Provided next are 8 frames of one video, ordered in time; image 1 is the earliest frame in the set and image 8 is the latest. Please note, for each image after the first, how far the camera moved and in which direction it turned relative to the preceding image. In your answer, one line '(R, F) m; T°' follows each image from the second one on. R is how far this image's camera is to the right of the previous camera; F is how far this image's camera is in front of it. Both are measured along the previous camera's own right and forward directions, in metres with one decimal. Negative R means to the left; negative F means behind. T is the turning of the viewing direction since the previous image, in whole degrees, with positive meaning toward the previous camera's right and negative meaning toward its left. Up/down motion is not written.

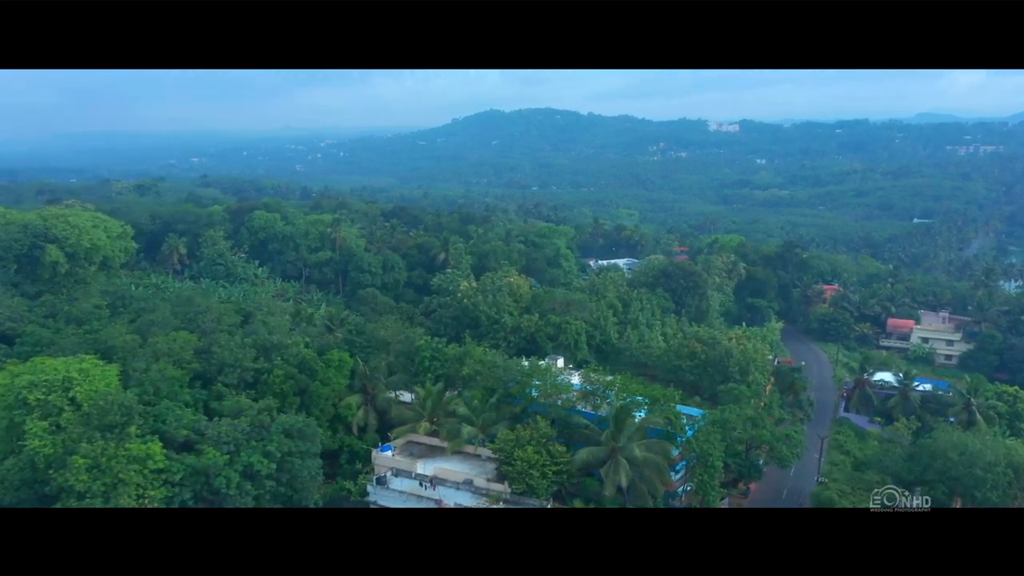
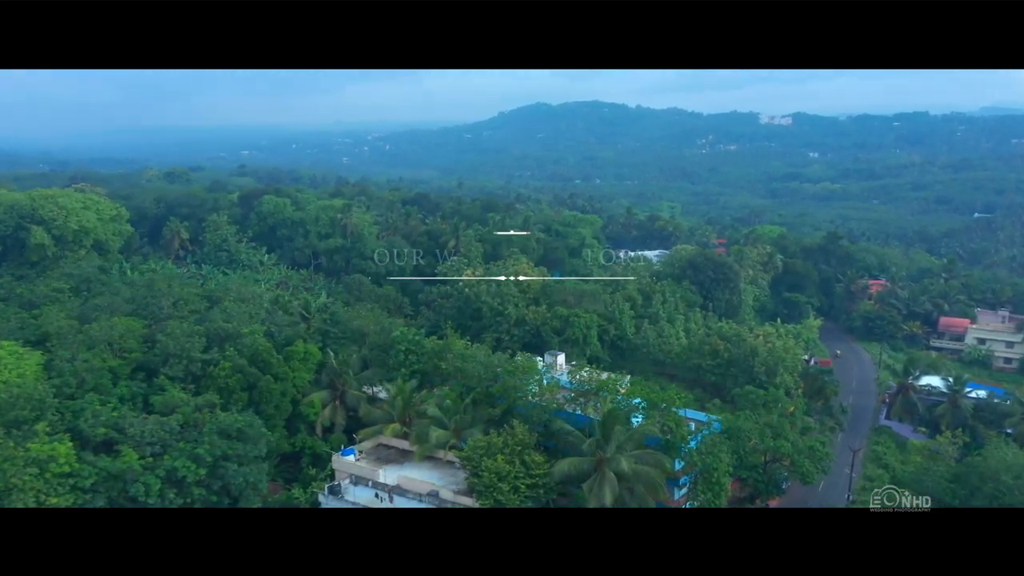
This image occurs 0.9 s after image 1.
(+0.7, +1.2) m; -3°
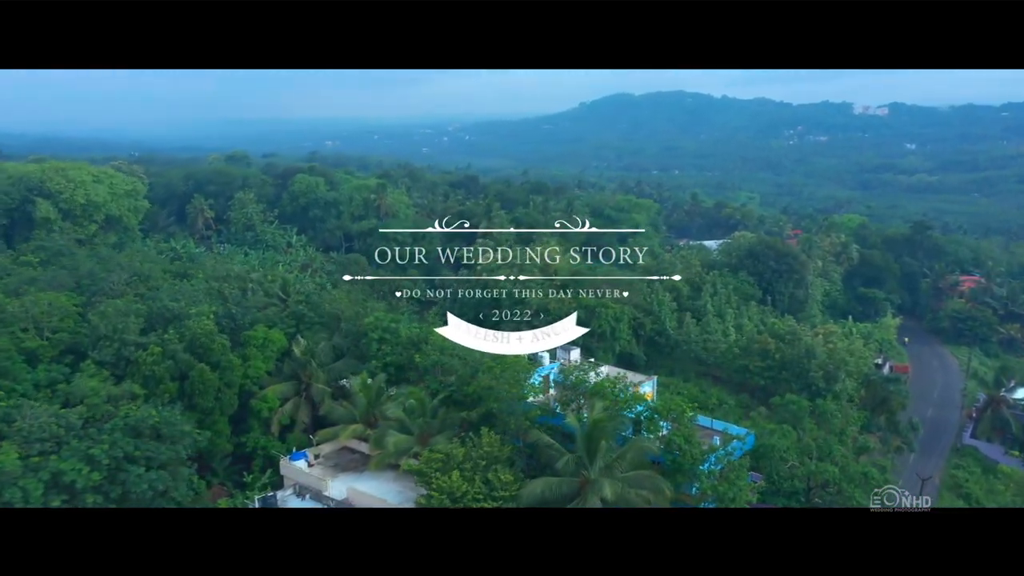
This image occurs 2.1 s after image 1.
(+0.9, +1.5) m; -6°
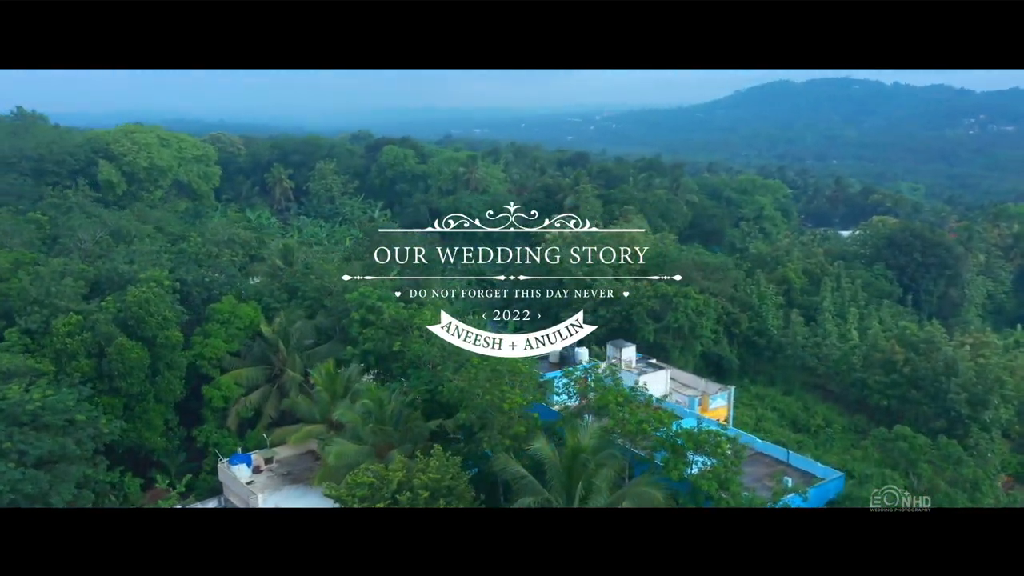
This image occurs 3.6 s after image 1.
(+1.0, +1.8) m; -10°
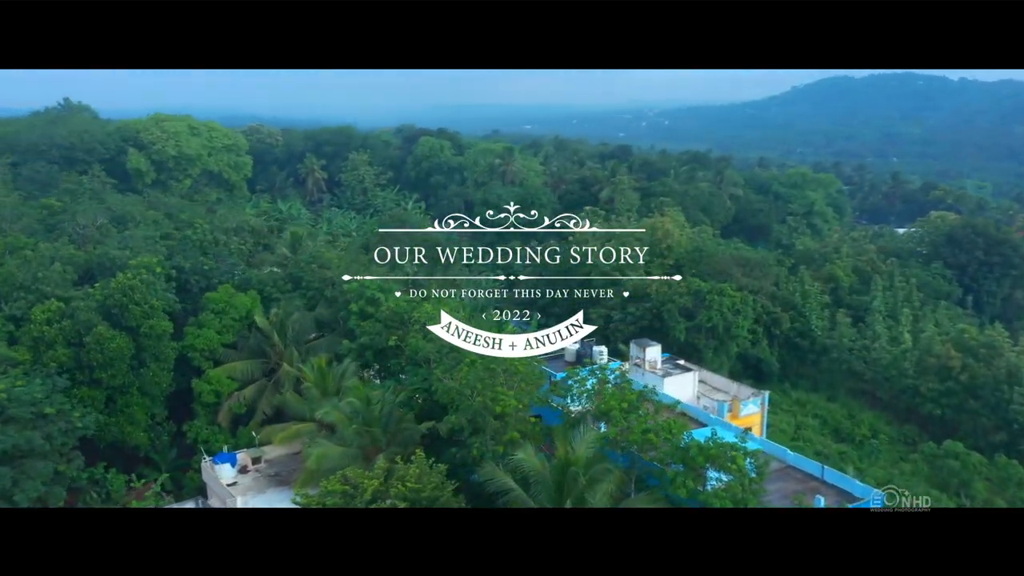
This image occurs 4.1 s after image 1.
(+0.3, +0.5) m; -4°
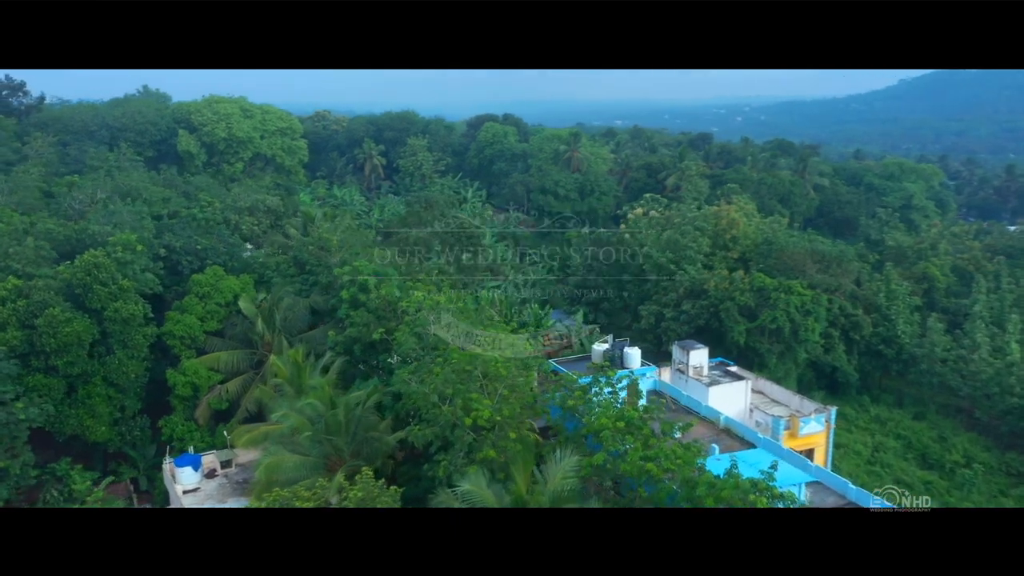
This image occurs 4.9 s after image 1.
(+0.5, +0.9) m; -6°
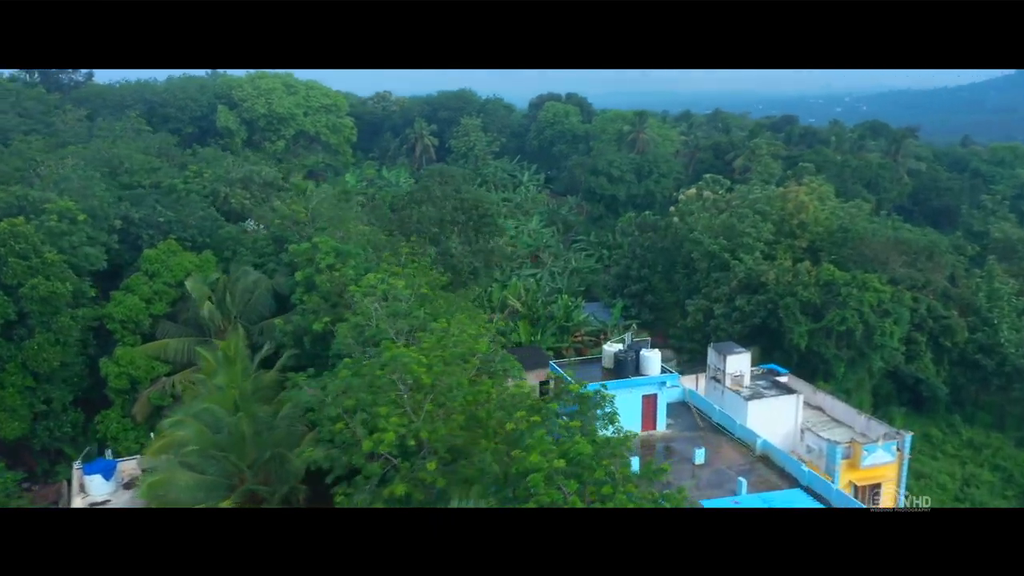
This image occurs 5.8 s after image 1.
(+0.5, +1.0) m; -6°
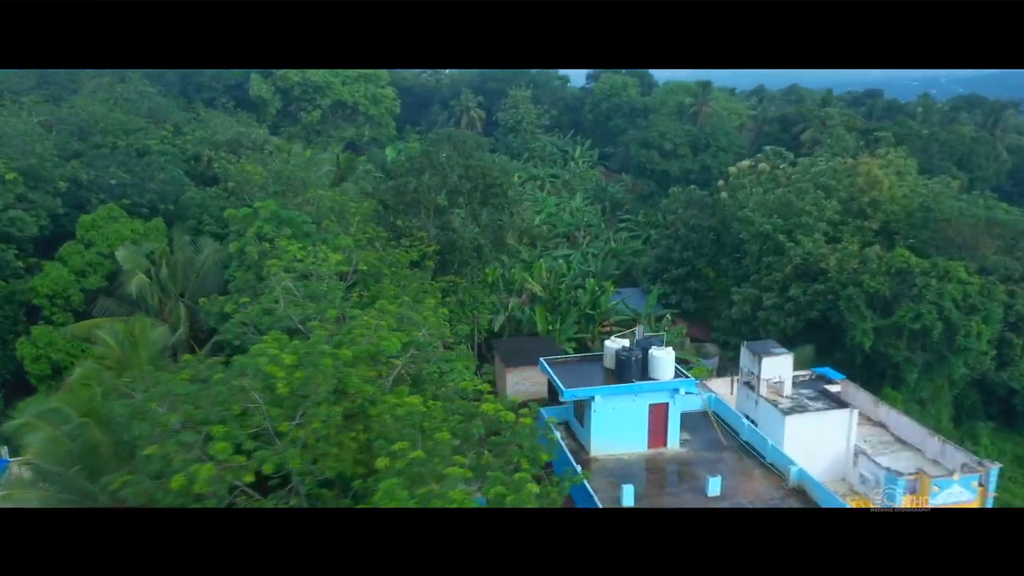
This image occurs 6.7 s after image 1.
(+0.4, +0.9) m; -5°
